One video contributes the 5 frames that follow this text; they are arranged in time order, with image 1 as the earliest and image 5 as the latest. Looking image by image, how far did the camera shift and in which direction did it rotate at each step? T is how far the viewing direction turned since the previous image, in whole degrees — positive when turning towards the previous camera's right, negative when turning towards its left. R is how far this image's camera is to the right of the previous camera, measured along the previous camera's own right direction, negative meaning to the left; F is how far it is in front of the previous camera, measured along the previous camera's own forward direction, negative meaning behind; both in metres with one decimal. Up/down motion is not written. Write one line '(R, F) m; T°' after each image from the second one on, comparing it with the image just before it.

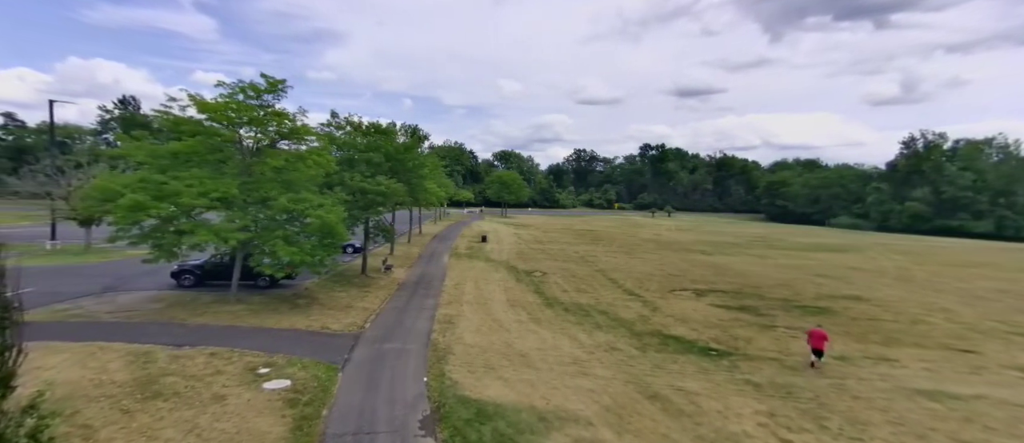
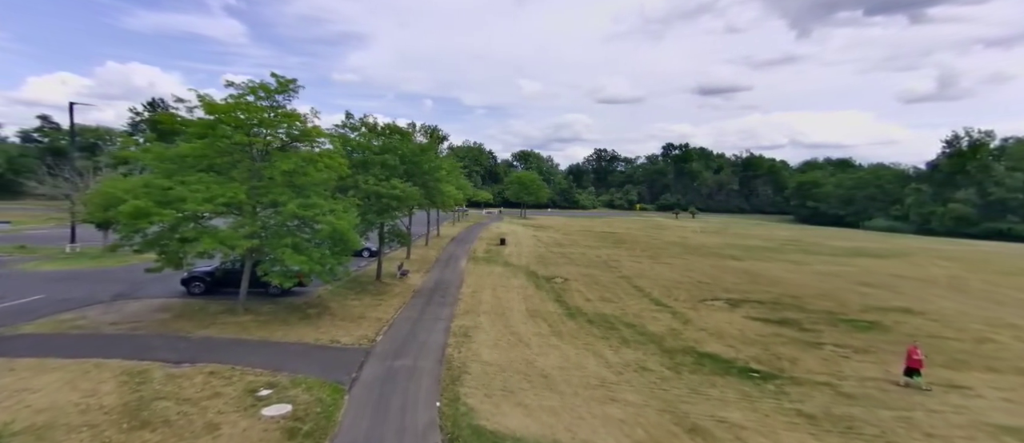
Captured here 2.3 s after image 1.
(0.0, +1.2) m; -2°
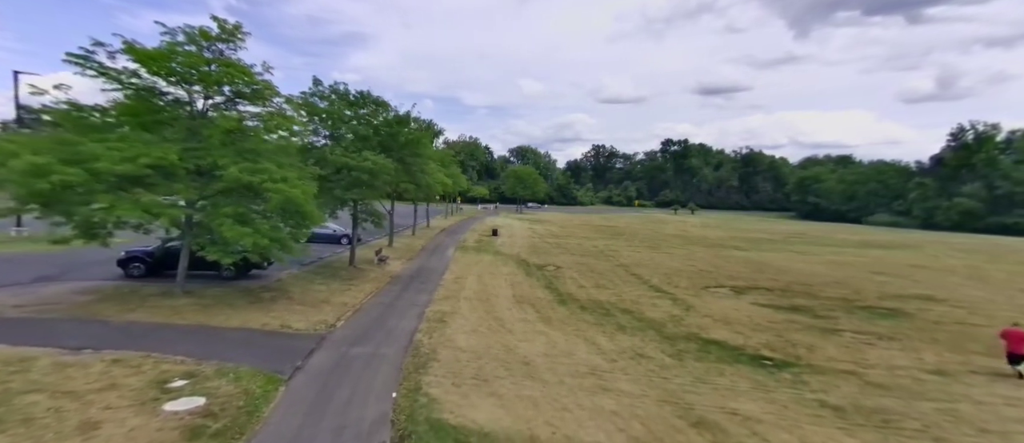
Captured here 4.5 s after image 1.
(+0.5, +1.8) m; 0°
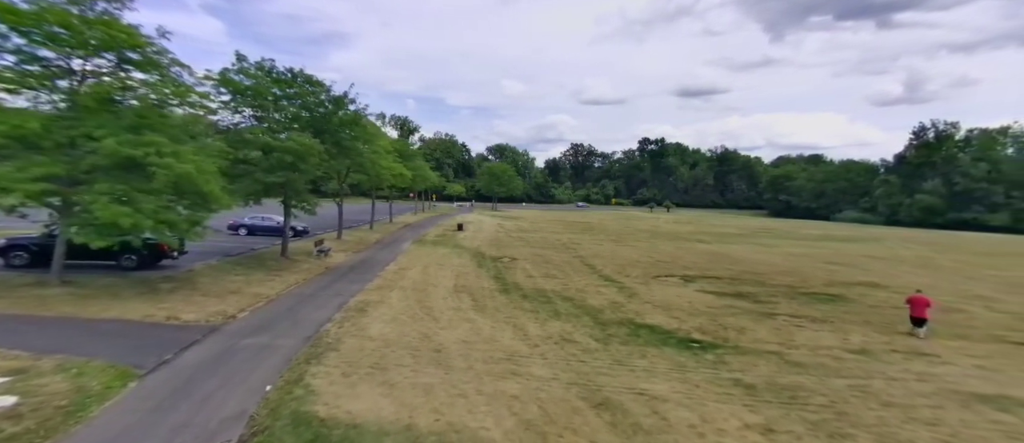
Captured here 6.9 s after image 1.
(+1.5, +0.4) m; +2°
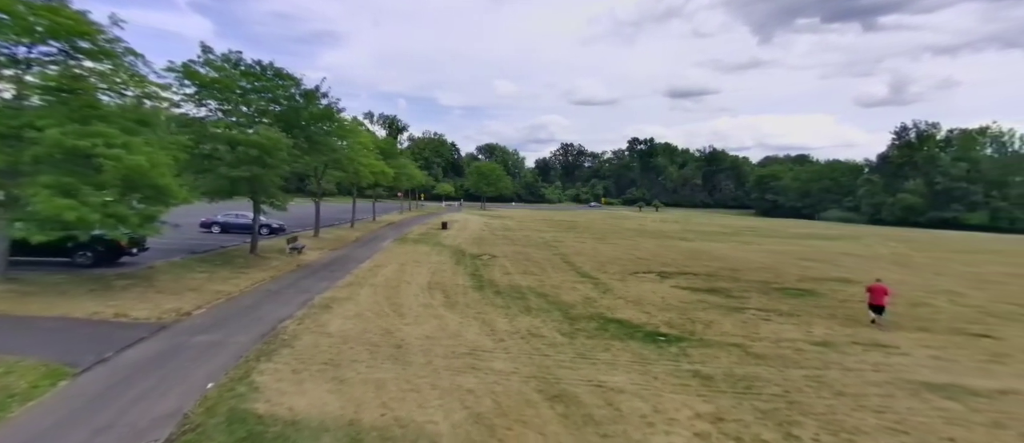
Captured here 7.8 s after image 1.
(+0.6, 0.0) m; +1°
